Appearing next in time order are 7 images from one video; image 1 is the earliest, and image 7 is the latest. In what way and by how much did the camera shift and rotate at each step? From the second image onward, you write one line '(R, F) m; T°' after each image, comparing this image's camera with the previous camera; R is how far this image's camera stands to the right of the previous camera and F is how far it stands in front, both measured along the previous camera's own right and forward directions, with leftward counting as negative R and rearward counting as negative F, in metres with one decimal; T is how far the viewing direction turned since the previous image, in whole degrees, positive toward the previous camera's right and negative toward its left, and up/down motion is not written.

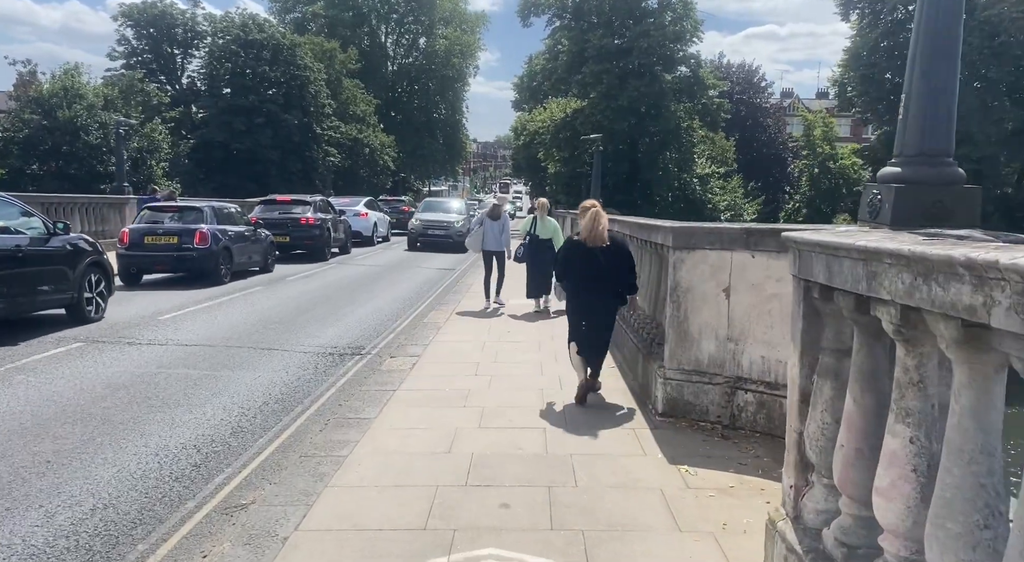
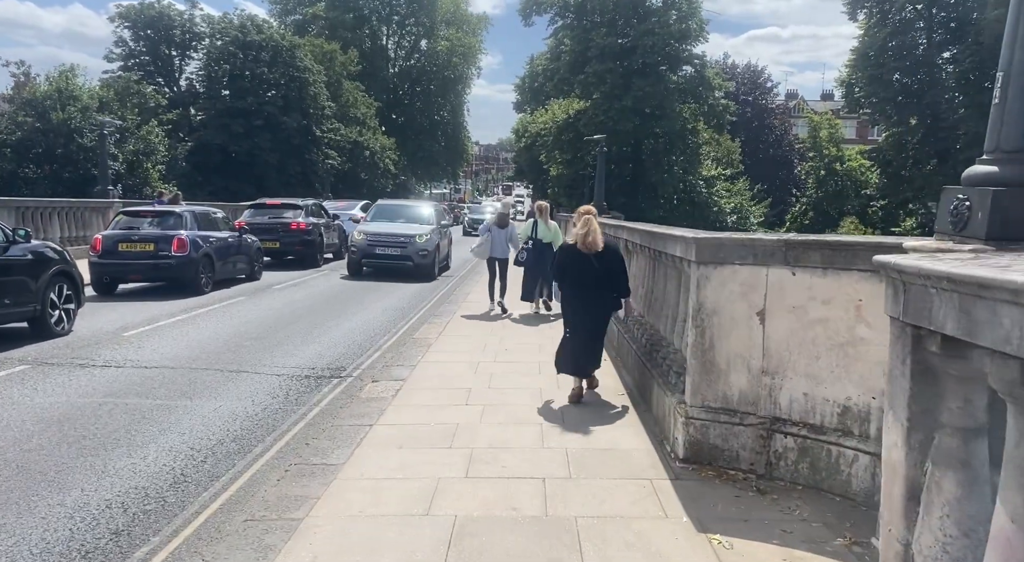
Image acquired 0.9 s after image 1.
(+0.1, +0.9) m; 0°
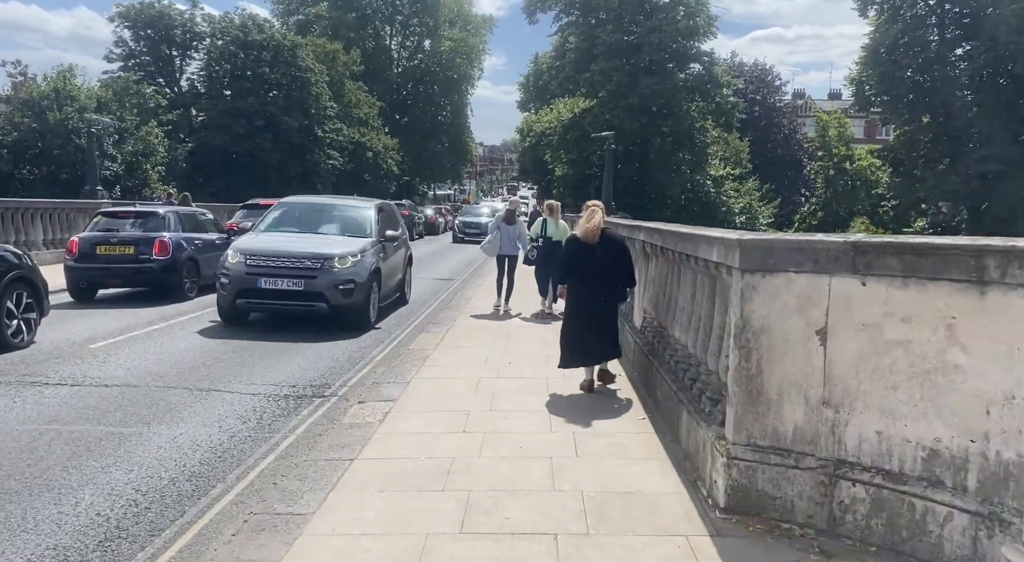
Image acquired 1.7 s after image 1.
(0.0, +0.9) m; 0°
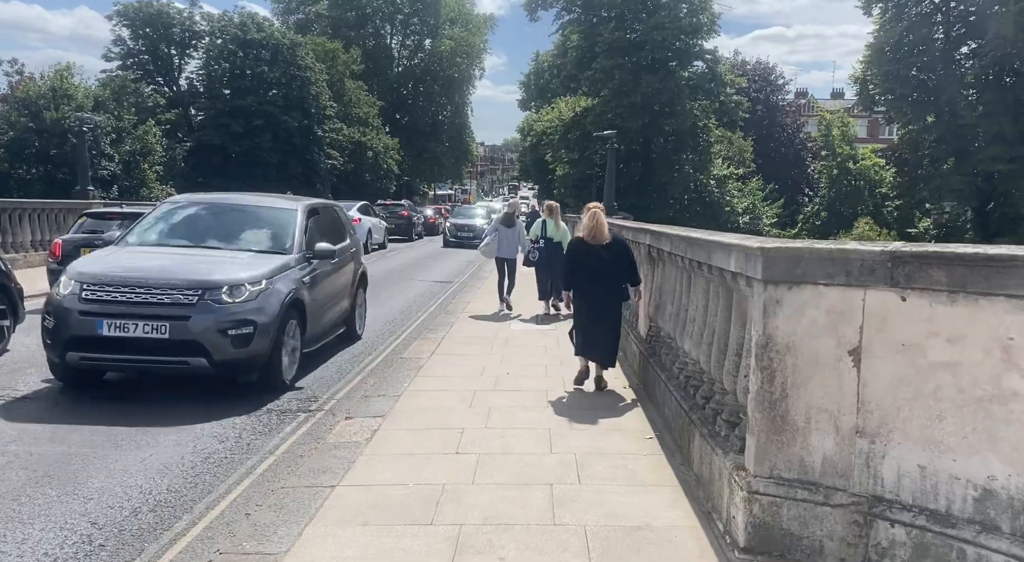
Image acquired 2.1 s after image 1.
(0.0, +0.4) m; 0°
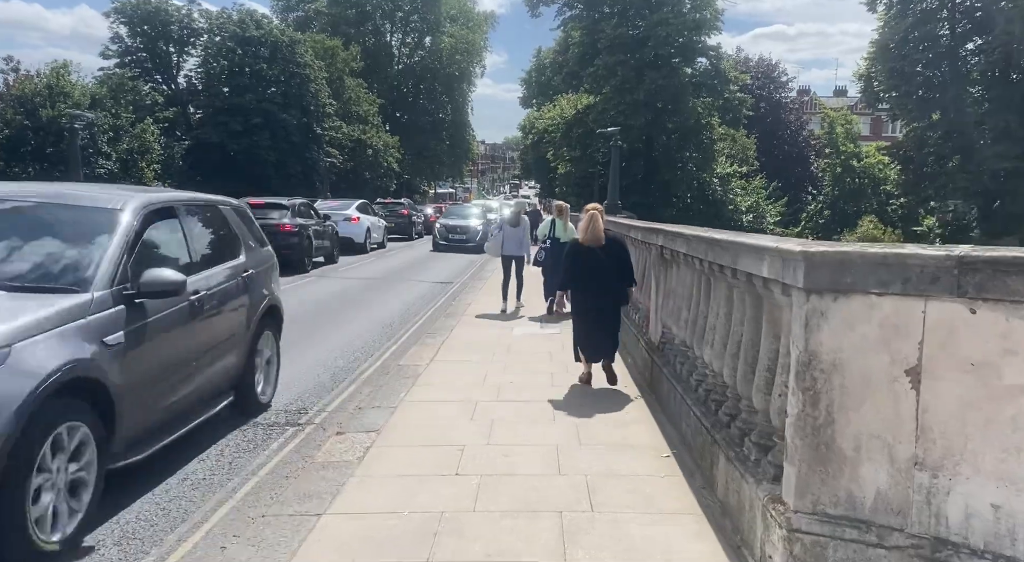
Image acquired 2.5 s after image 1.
(0.0, +0.5) m; 0°
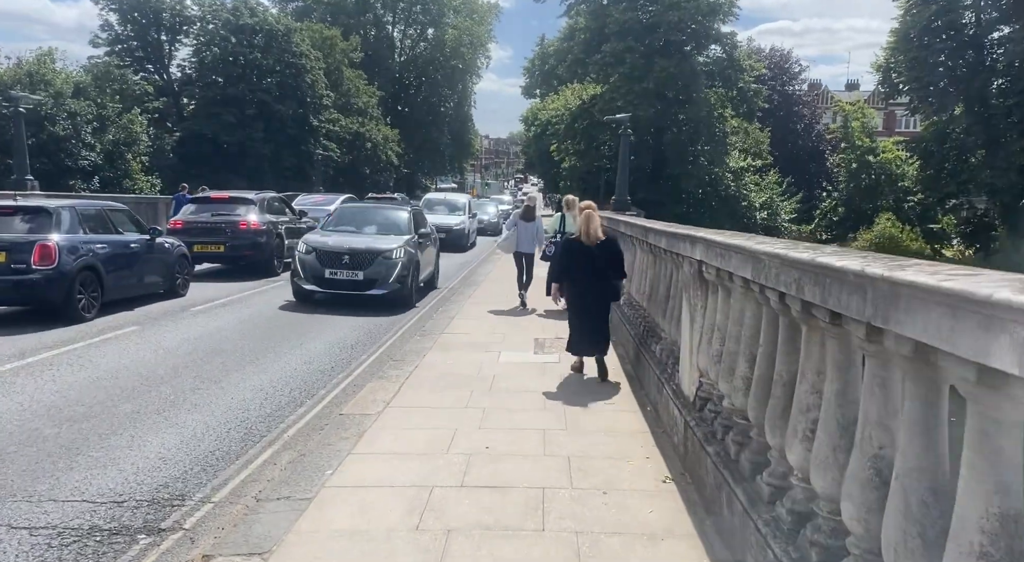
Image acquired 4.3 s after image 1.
(+0.2, +2.1) m; 0°
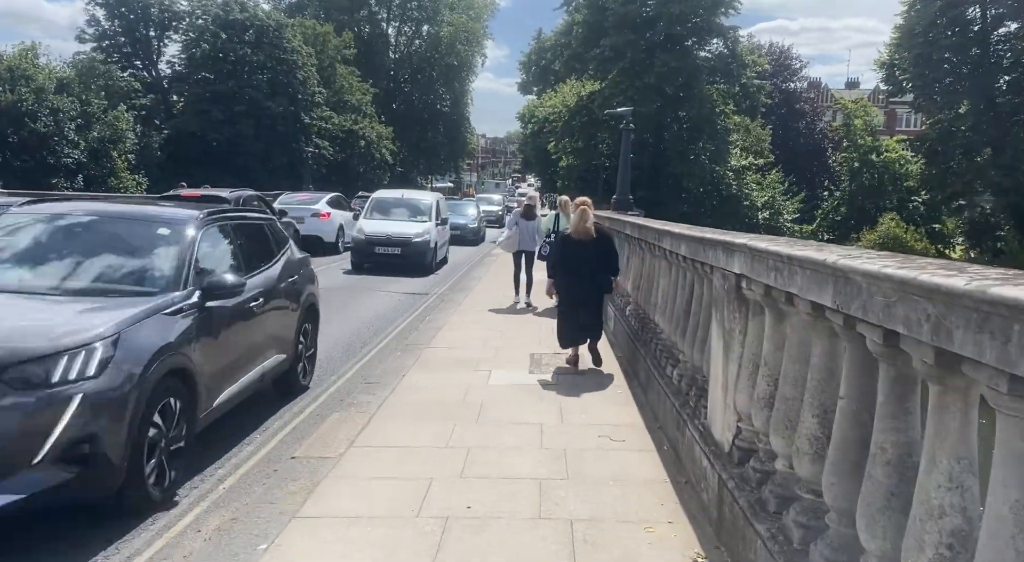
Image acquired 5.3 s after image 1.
(+0.1, +1.1) m; 0°
